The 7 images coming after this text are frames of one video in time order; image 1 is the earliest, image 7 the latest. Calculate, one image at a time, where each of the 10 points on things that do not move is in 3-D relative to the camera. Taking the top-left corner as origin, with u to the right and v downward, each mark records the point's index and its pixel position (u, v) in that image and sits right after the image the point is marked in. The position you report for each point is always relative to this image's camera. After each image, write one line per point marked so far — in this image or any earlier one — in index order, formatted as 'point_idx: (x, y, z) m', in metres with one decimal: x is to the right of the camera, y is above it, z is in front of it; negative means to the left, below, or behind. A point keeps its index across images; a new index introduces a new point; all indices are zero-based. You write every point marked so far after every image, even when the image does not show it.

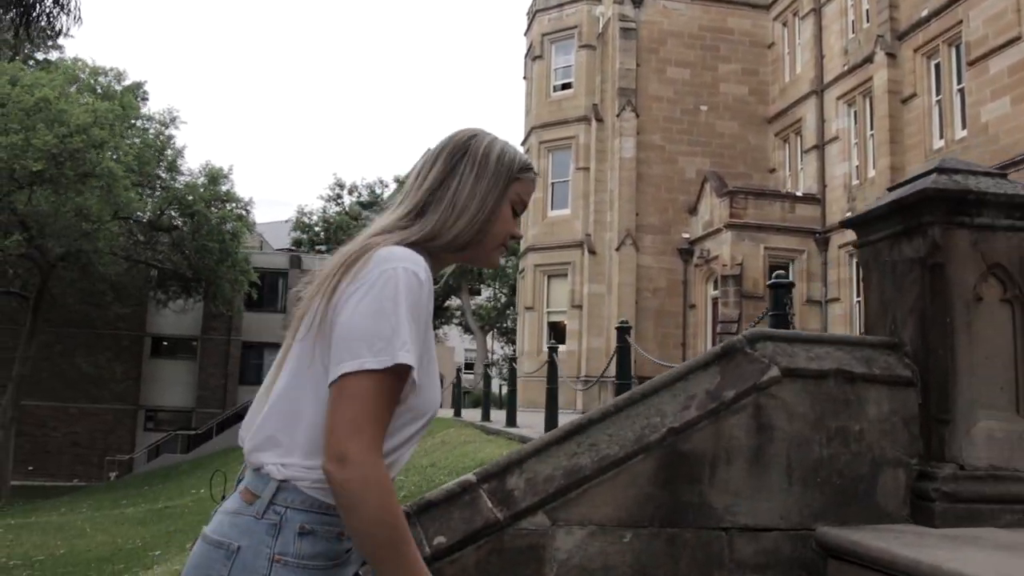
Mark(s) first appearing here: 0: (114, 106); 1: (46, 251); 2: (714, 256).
0: (-8.0, +3.6, +18.0) m
1: (-9.5, +0.7, +18.3) m
2: (+4.4, +0.7, +19.6) m
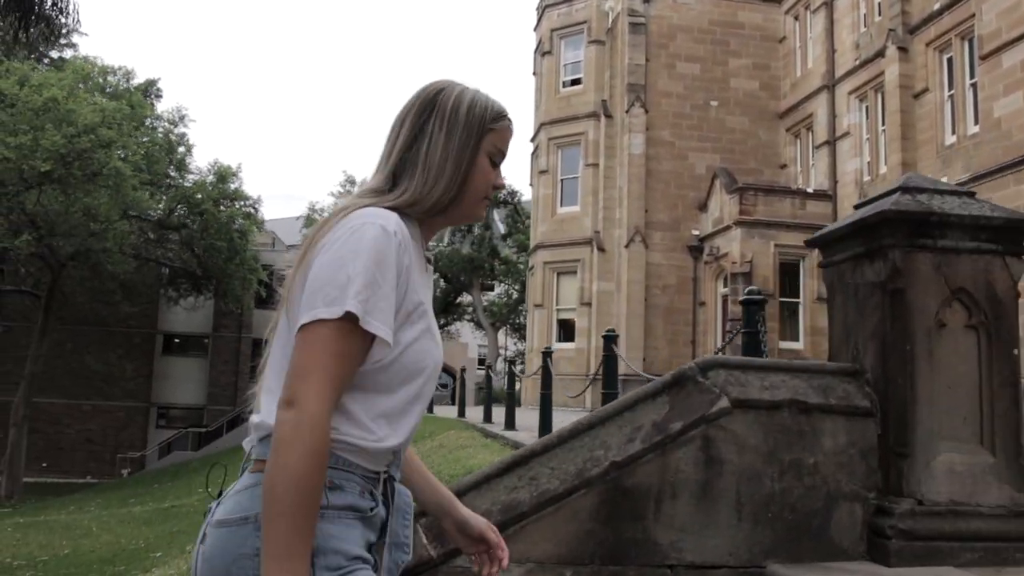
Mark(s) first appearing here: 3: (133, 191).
0: (-7.8, +3.6, +18.0) m
1: (-9.4, +0.7, +18.4) m
2: (+4.6, +0.8, +19.4) m
3: (-7.6, +1.9, +17.9) m
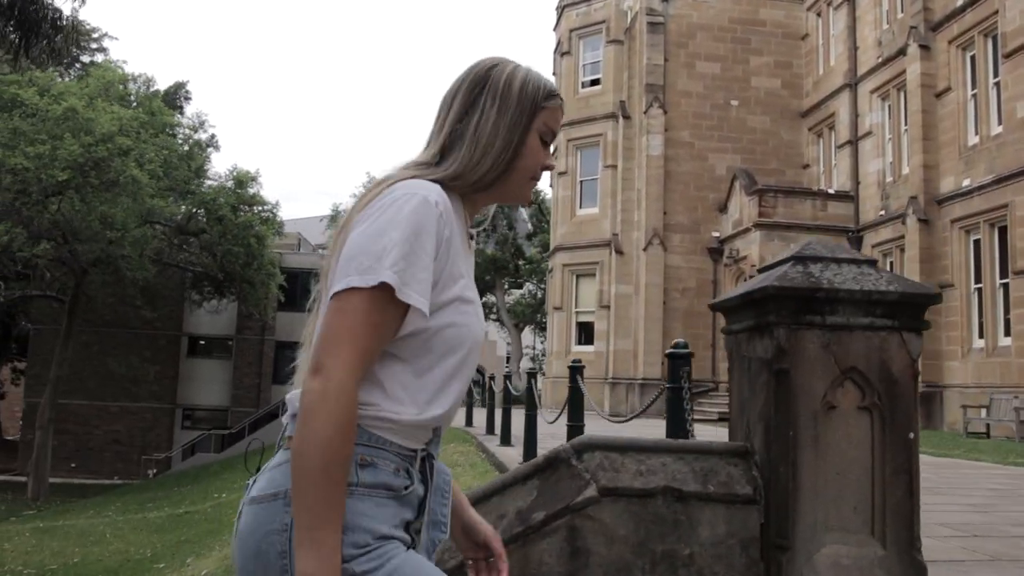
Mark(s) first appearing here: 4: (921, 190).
0: (-7.5, +3.5, +18.2) m
1: (-9.0, +0.6, +18.6) m
2: (+4.9, +0.7, +19.1) m
3: (-7.3, +1.8, +18.0) m
4: (+7.4, +1.8, +16.2) m
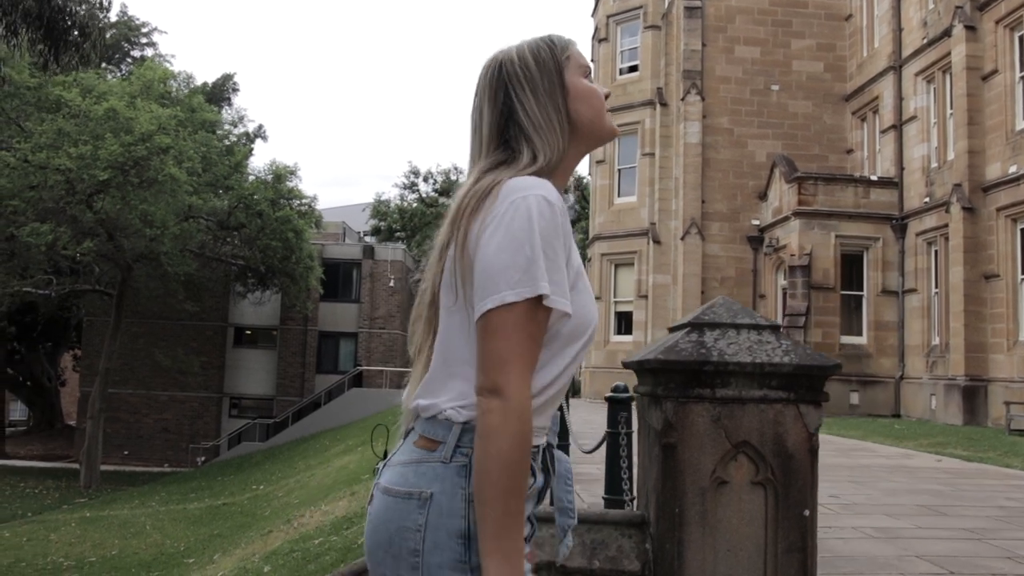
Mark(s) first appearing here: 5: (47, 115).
0: (-6.9, +3.6, +18.5) m
1: (-8.3, +0.7, +19.1) m
2: (+5.7, +0.9, +18.7) m
3: (-6.6, +1.9, +18.4) m
4: (+7.9, +1.9, +15.6) m
5: (-9.3, +3.5, +18.0) m
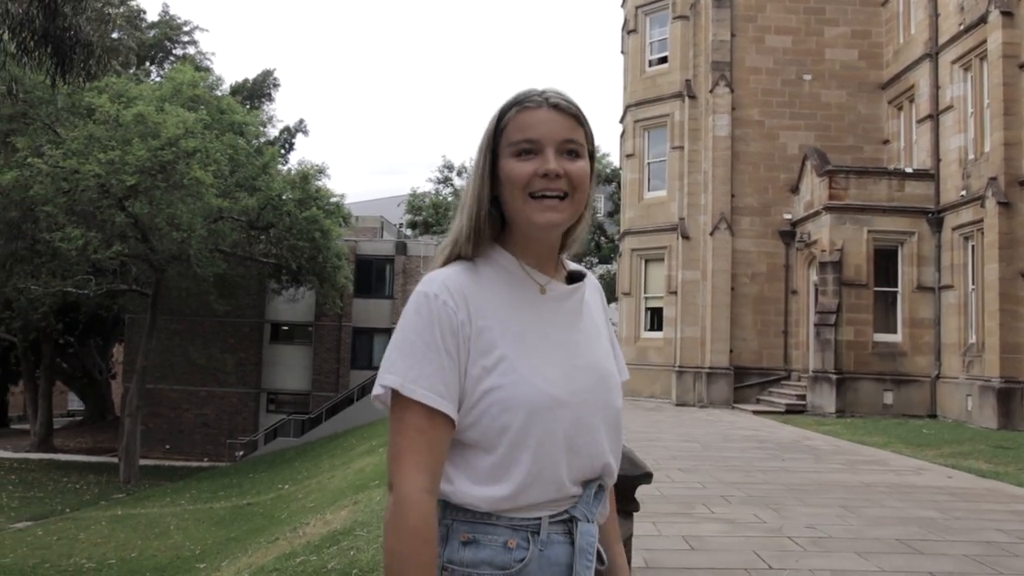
0: (-6.4, +3.6, +18.7) m
1: (-7.8, +0.7, +19.5) m
2: (+6.1, +1.0, +18.3) m
3: (-6.2, +1.9, +18.6) m
4: (+8.2, +2.0, +15.0) m
5: (-8.9, +3.4, +18.4) m
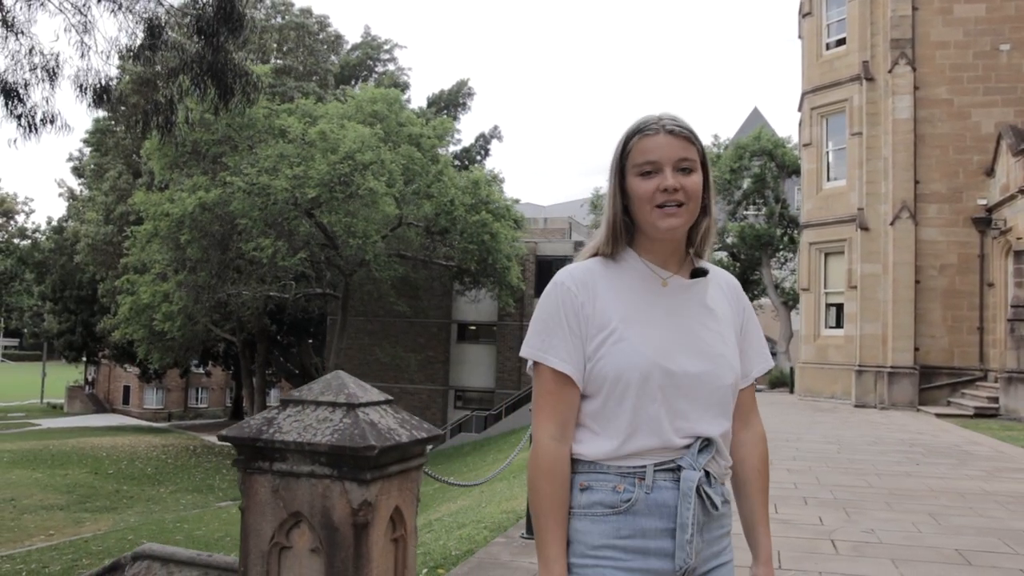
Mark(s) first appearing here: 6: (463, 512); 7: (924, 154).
0: (-2.9, +3.5, +20.0) m
1: (-4.1, +0.6, +21.1) m
2: (+9.2, +1.1, +16.5) m
3: (-2.7, +1.8, +19.9) m
4: (+10.3, +2.1, +12.9) m
5: (-5.4, +3.3, +20.3) m
6: (-0.4, -2.0, +8.1) m
7: (+8.4, +2.7, +18.4) m
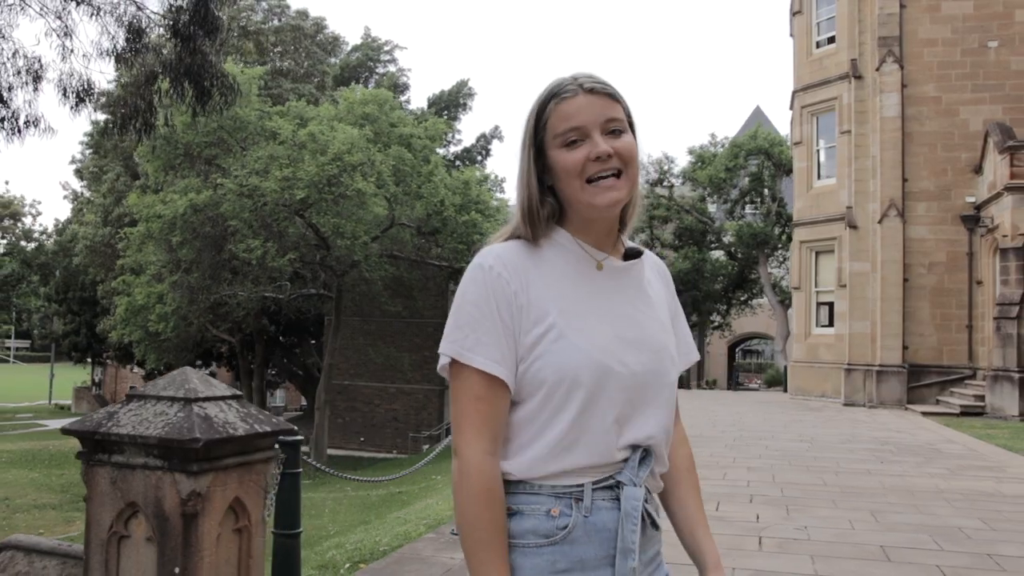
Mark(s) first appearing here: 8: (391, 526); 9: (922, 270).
0: (-3.2, +3.5, +20.1) m
1: (-4.3, +0.6, +21.2) m
2: (+8.9, +1.2, +16.5) m
3: (-2.9, +1.8, +20.0) m
4: (+10.0, +2.2, +12.8) m
5: (-5.7, +3.3, +20.5) m
6: (-0.8, -2.0, +8.1) m
7: (+8.1, +2.8, +18.3) m
8: (-0.9, -1.8, +6.9) m
9: (+8.2, +0.3, +18.1) m
